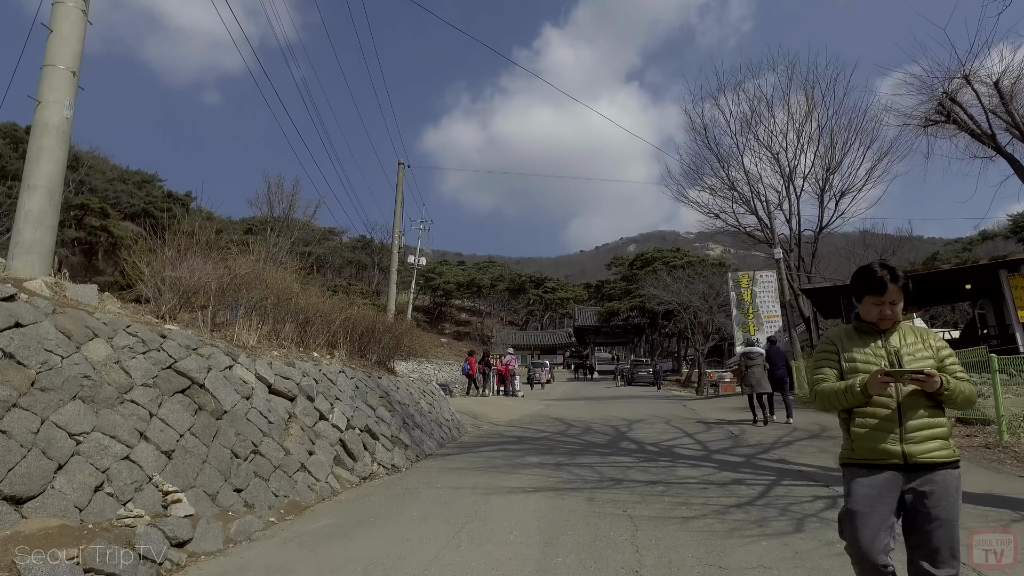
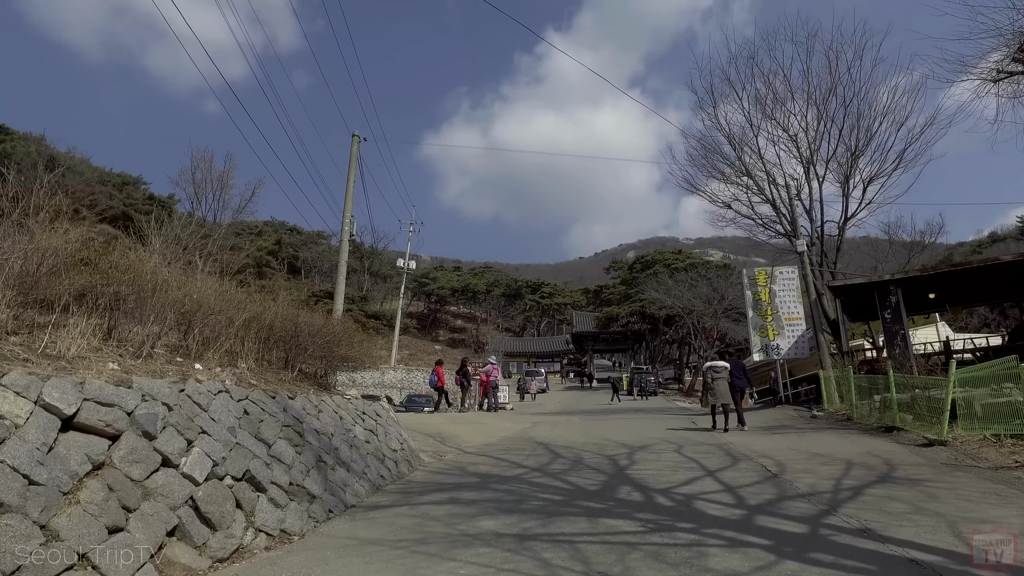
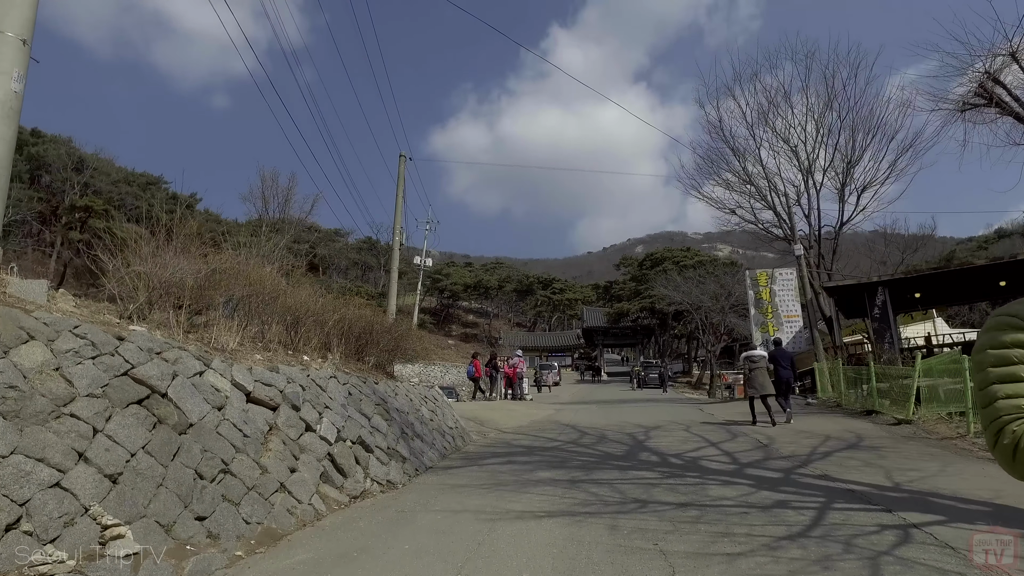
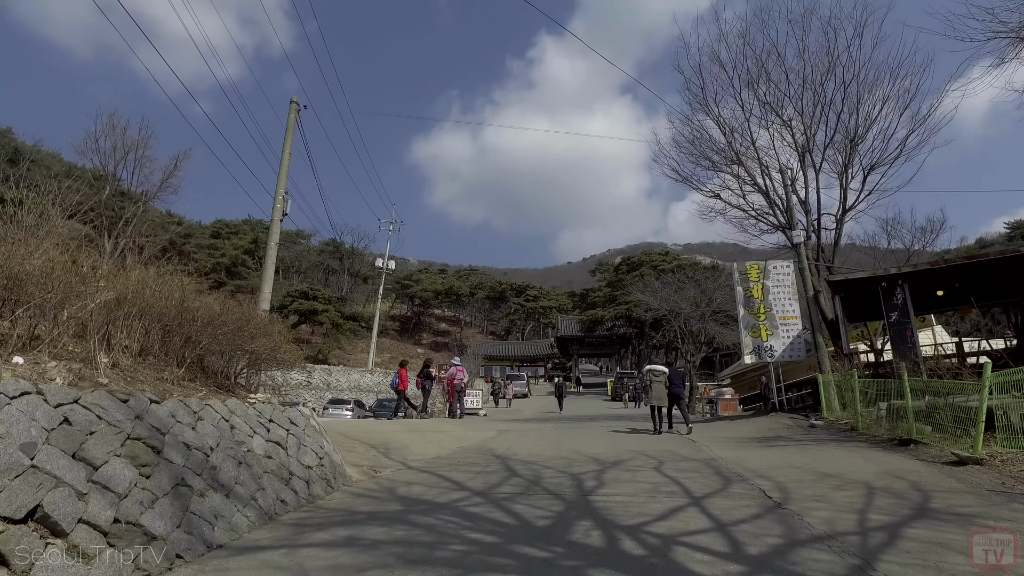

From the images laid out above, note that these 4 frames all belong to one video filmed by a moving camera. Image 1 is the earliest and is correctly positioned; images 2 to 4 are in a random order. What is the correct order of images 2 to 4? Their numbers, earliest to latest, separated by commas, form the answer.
3, 2, 4
